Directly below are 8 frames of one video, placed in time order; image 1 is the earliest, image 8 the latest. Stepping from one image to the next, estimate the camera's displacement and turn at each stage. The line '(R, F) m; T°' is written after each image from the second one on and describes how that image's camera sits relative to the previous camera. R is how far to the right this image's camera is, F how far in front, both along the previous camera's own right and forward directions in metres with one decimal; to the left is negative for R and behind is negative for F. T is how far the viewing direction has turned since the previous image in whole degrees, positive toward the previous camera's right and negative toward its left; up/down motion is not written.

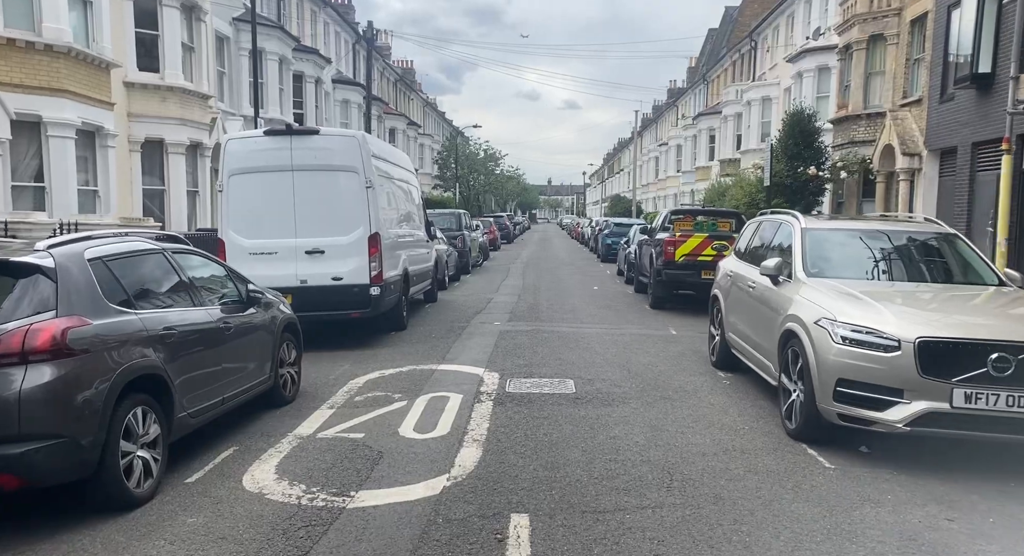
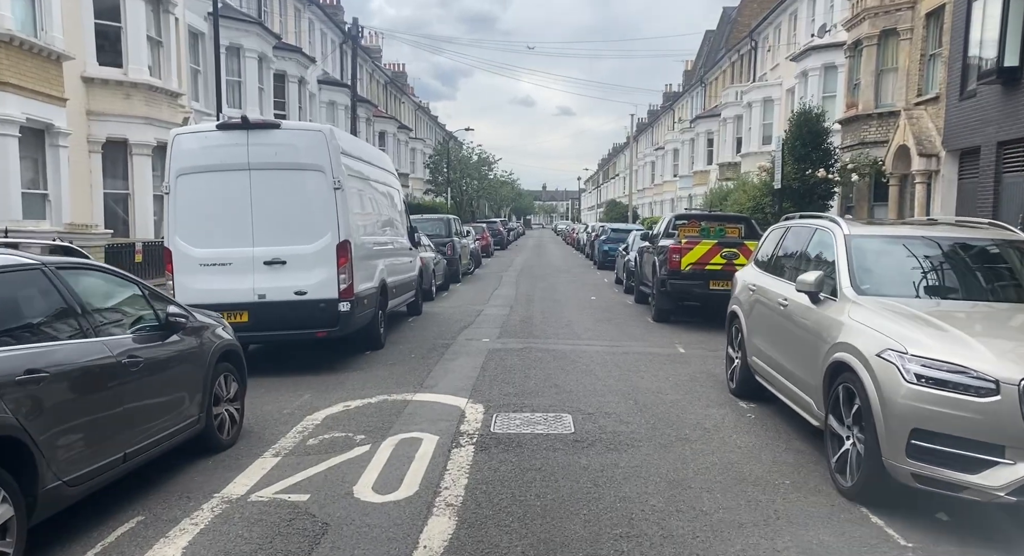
(+0.1, +1.1) m; 0°
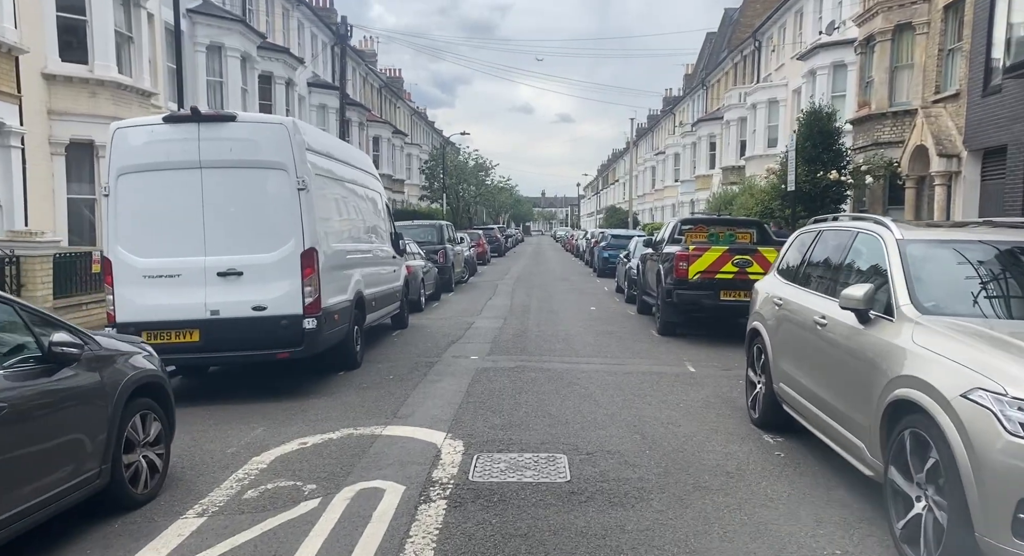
(+0.1, +1.0) m; 0°
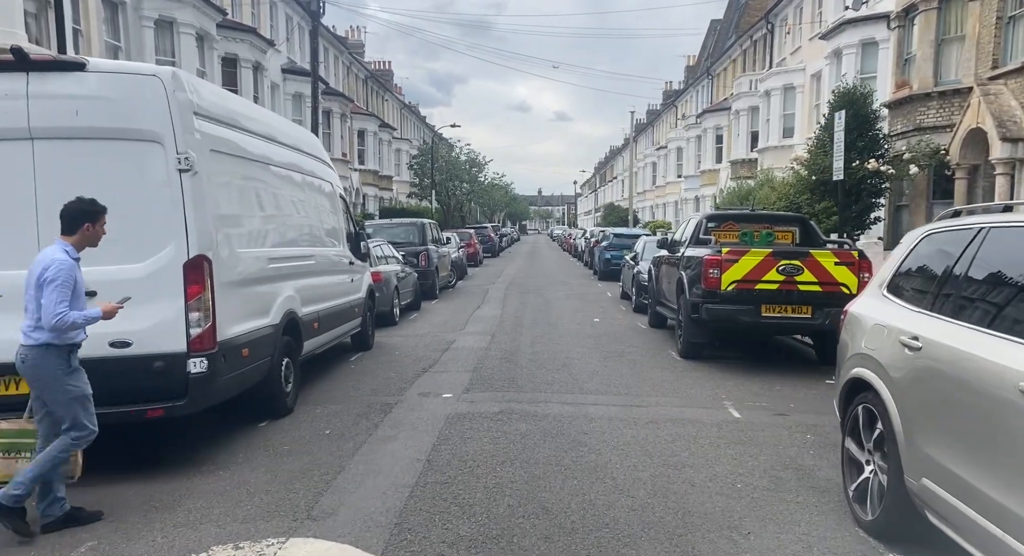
(+0.1, +2.3) m; 0°
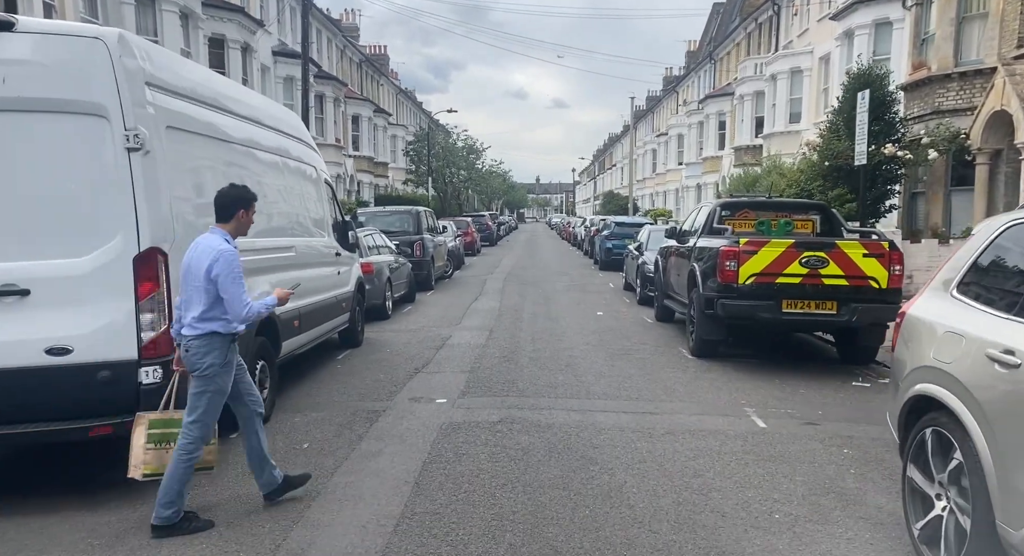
(0.0, +0.7) m; 0°
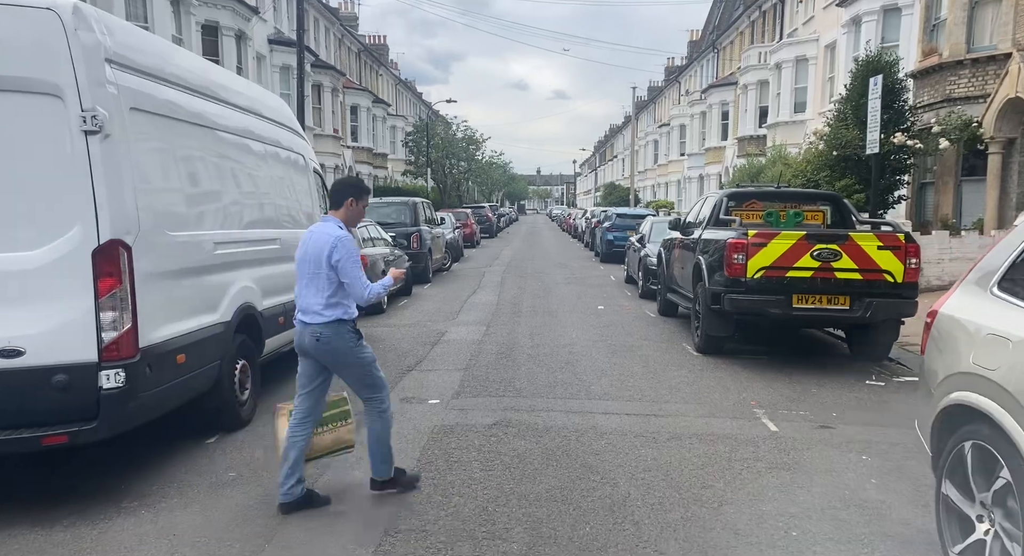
(0.0, +0.4) m; 0°
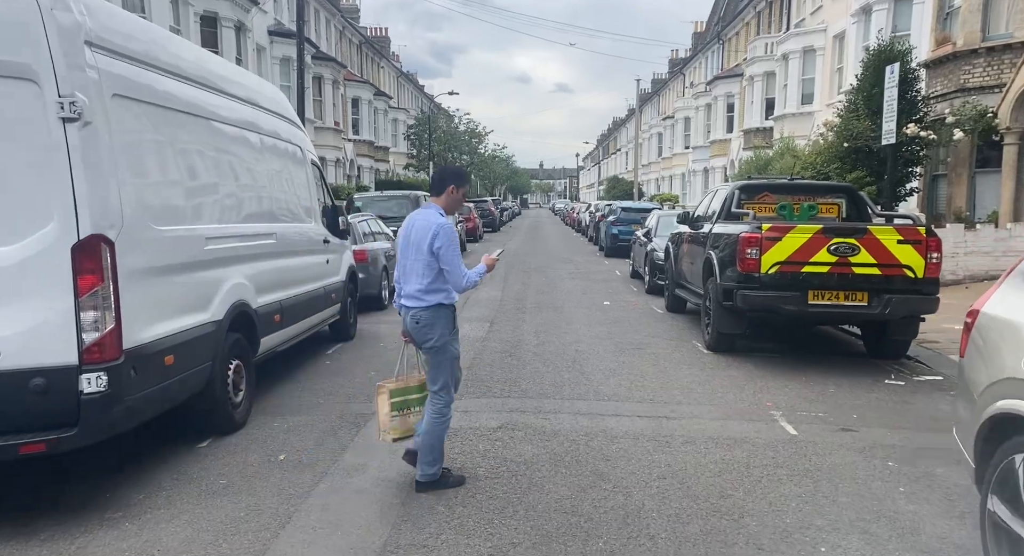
(0.0, +0.3) m; 0°
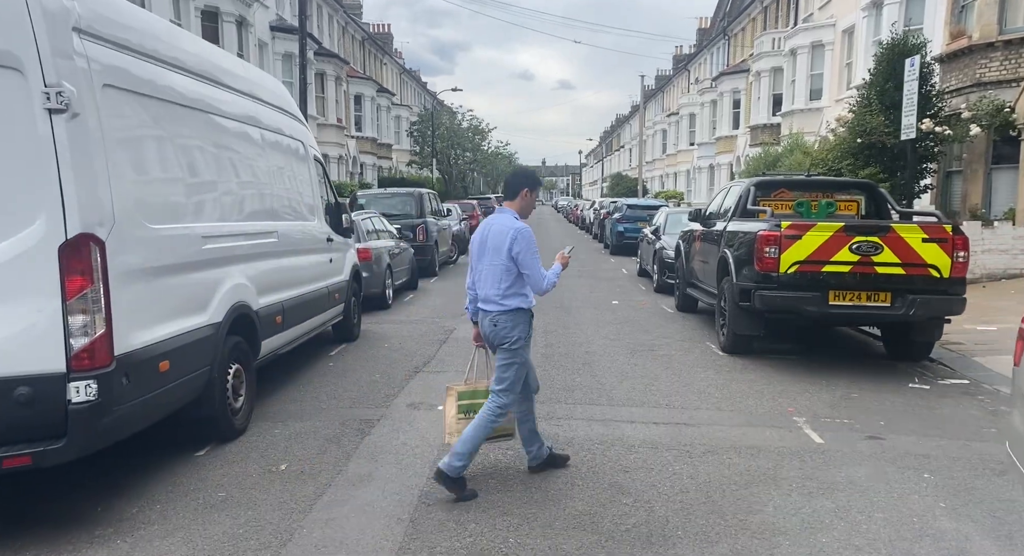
(-0.1, +0.2) m; 0°
